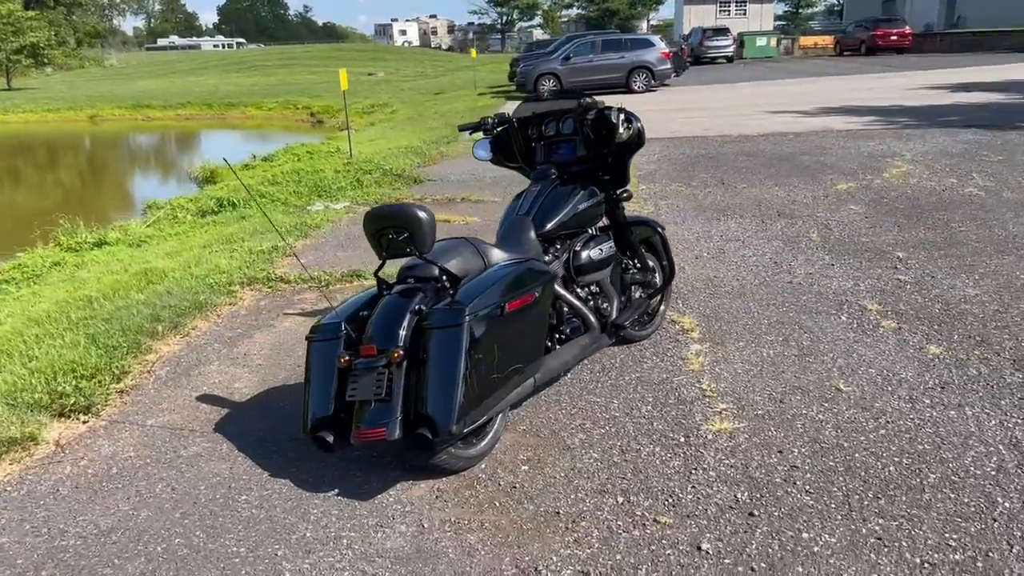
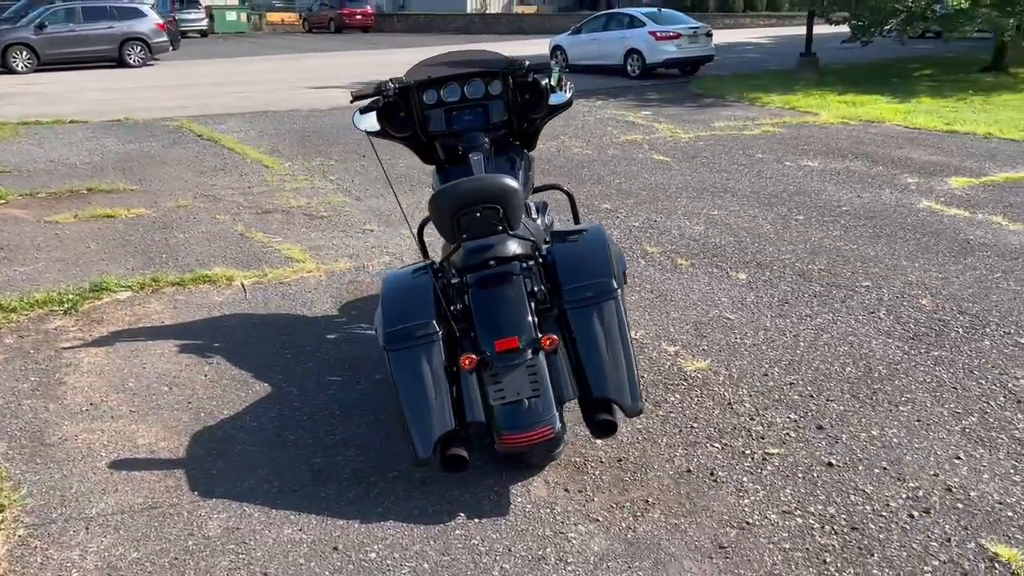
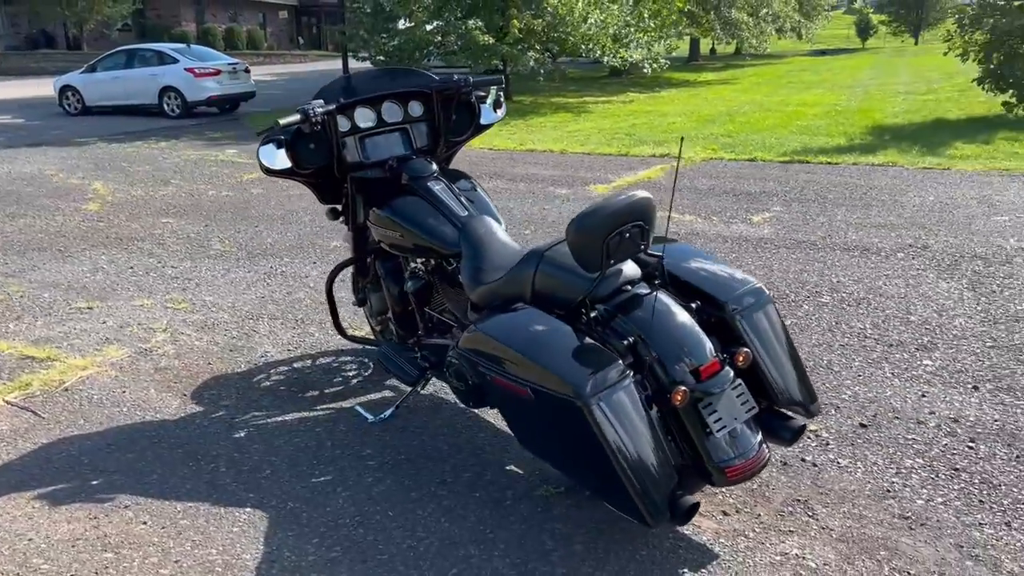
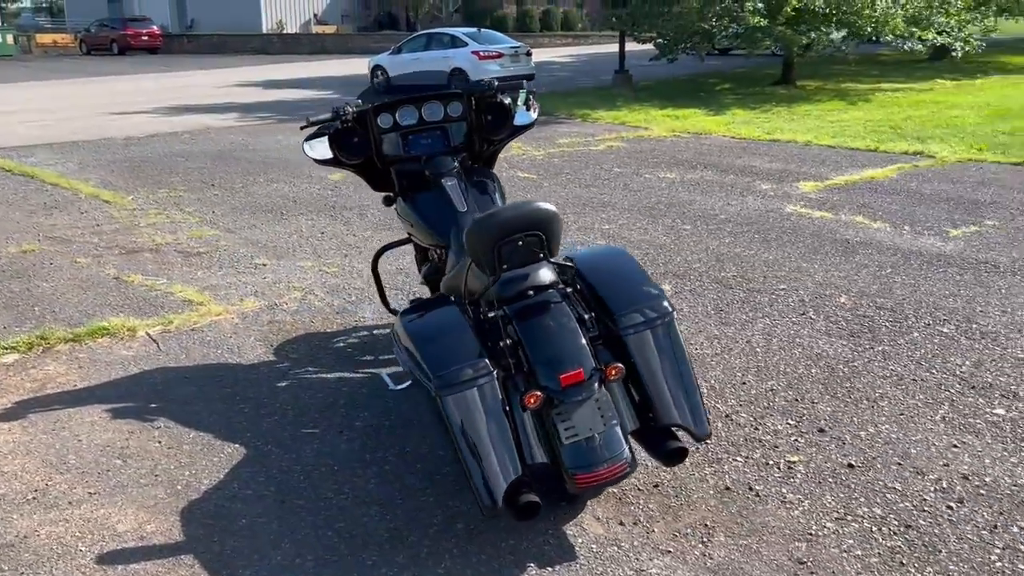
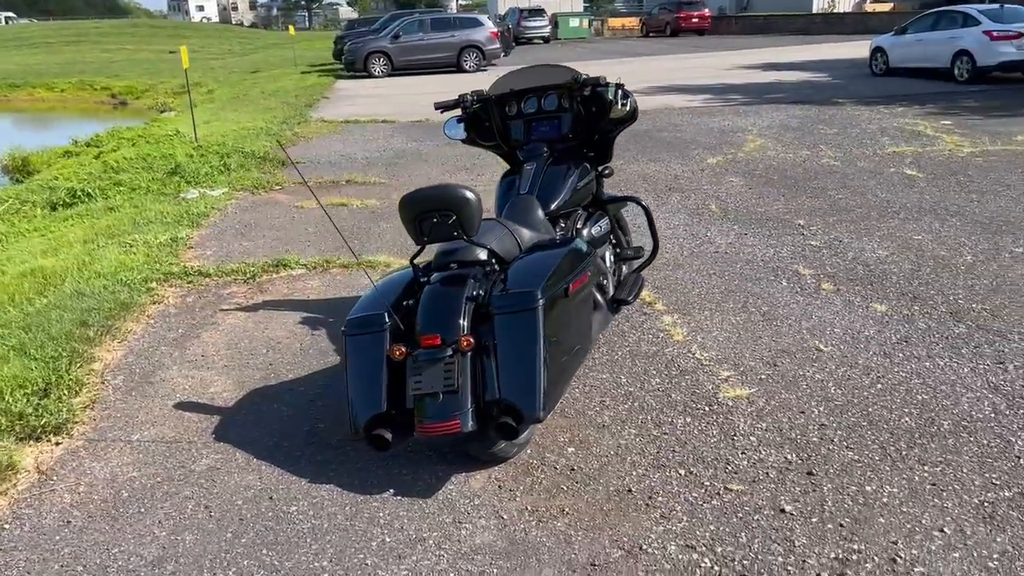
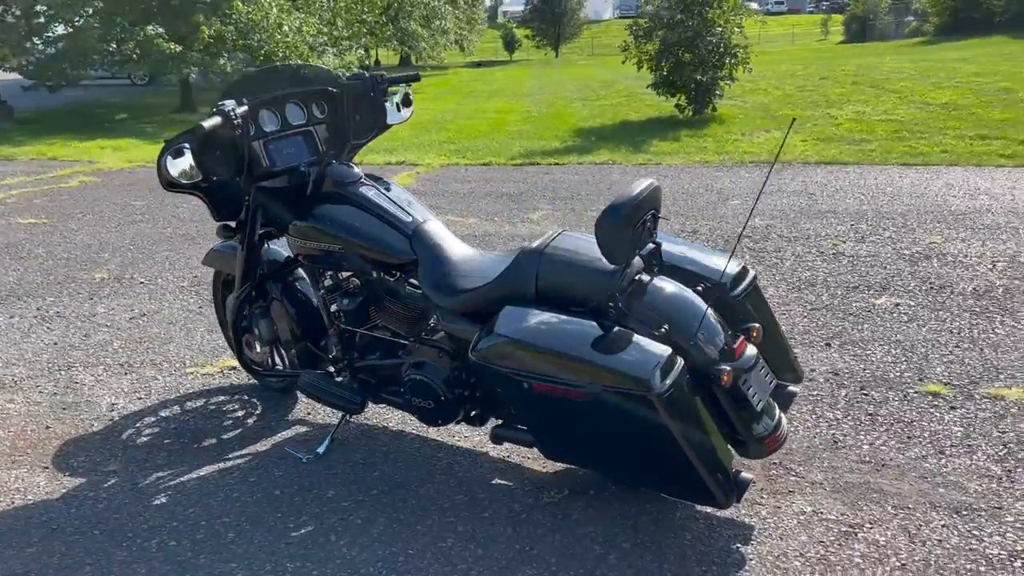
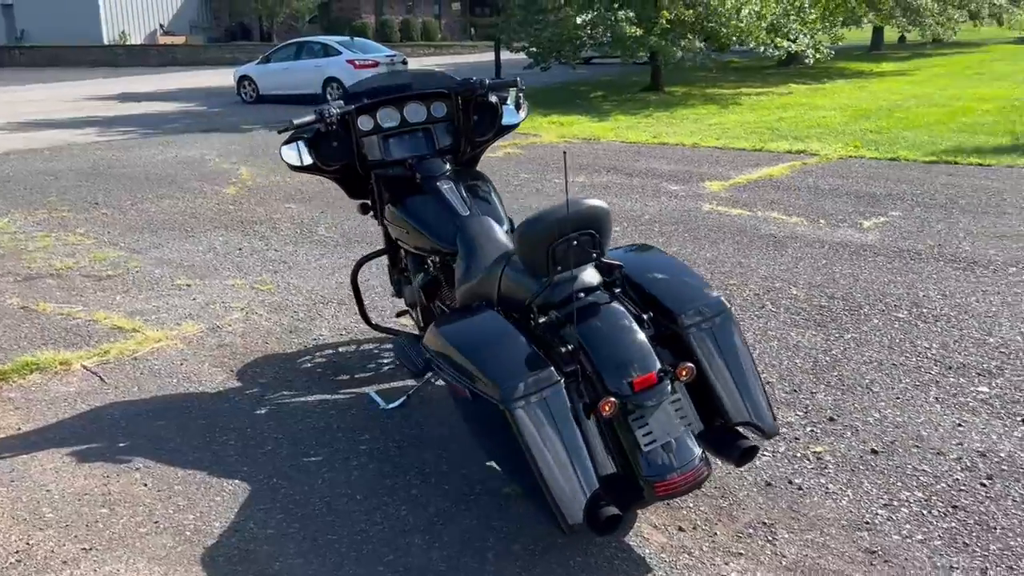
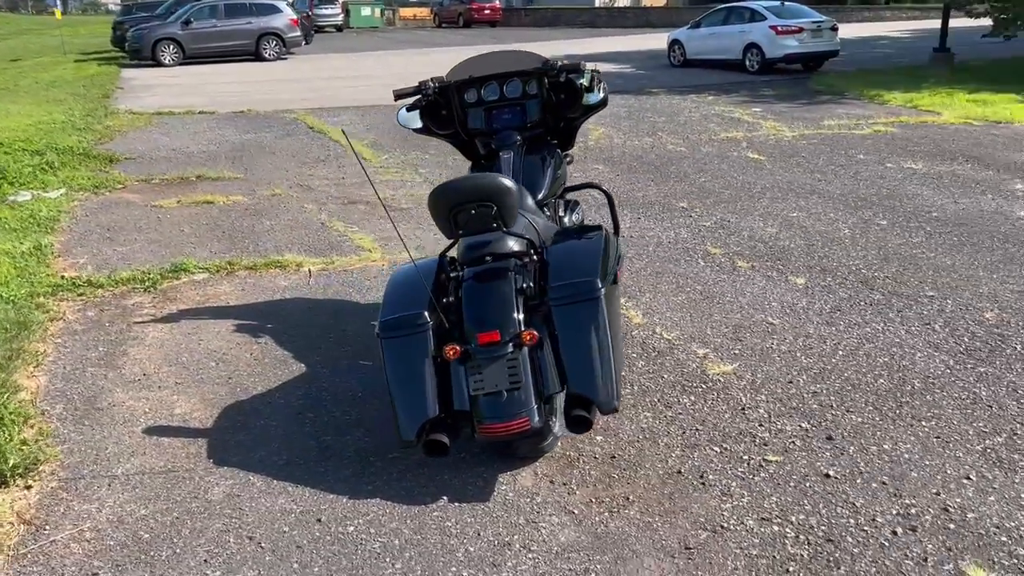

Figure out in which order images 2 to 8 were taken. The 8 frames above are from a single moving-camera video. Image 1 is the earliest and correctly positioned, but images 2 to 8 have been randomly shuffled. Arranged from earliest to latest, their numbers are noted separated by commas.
5, 8, 2, 4, 7, 3, 6
